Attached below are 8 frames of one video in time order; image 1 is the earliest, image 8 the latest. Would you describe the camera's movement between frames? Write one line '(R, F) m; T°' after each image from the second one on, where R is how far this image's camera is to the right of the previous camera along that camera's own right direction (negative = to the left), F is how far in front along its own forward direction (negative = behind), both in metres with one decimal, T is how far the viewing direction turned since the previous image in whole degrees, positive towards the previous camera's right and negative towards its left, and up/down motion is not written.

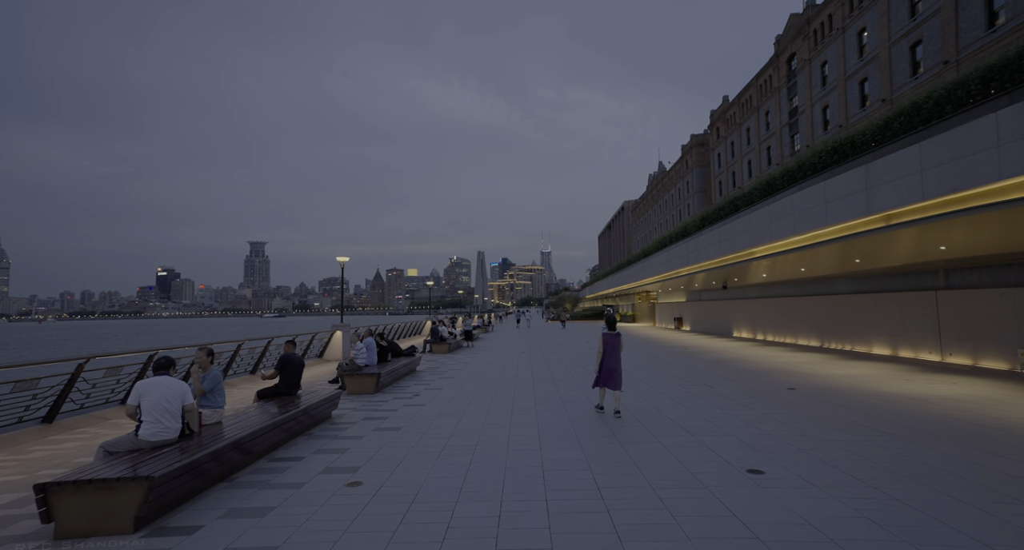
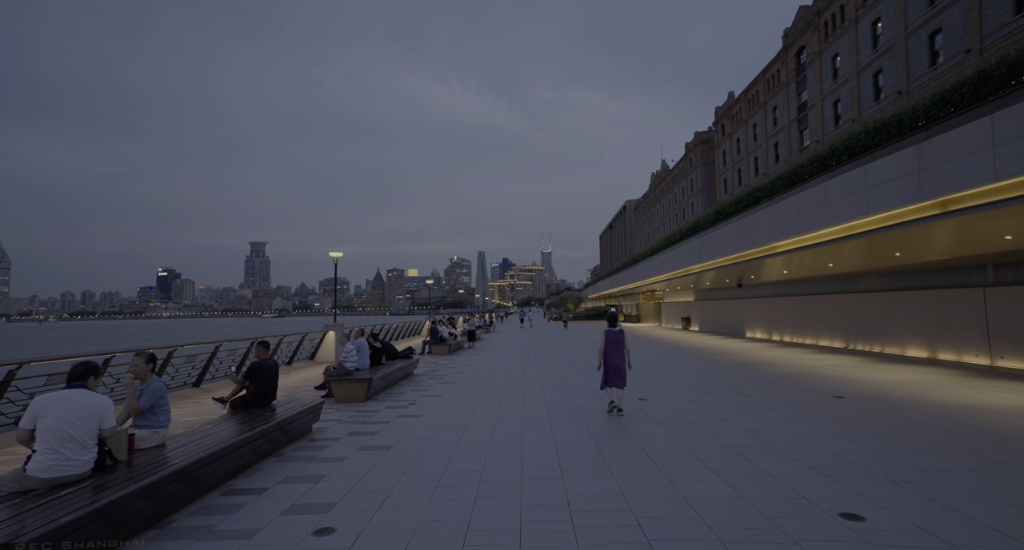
(-0.1, +1.2) m; 0°
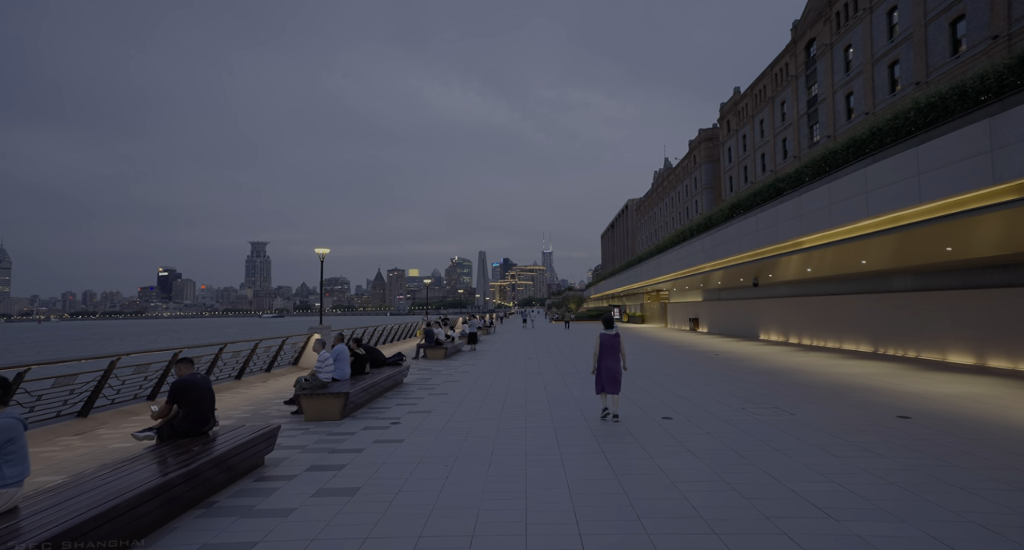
(0.0, +1.4) m; 0°
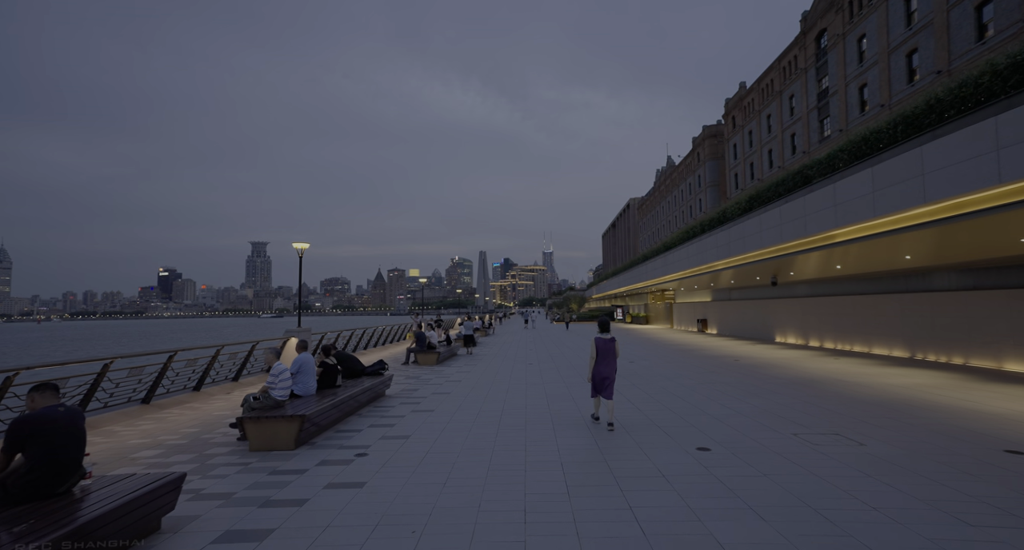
(+0.1, +1.6) m; 0°
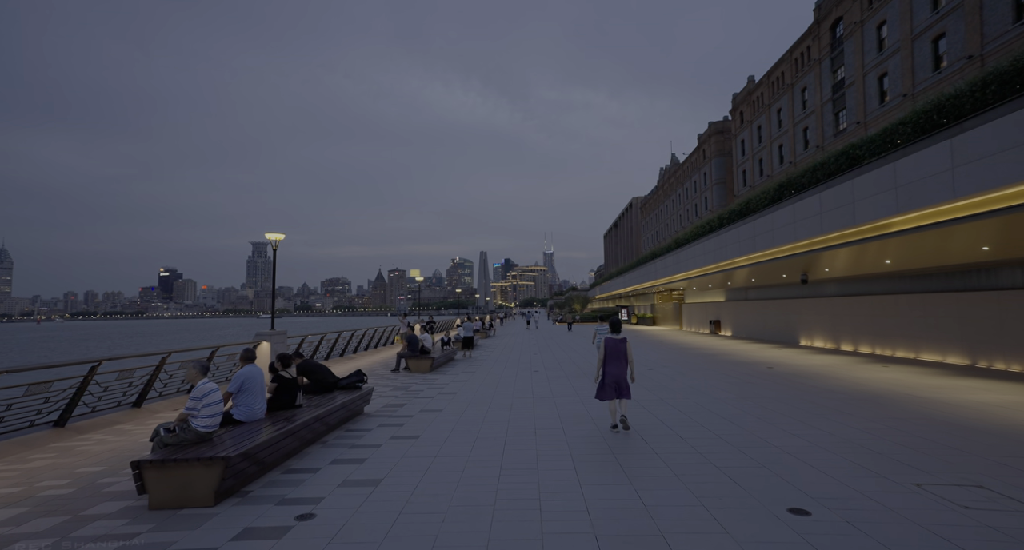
(-0.1, +1.9) m; 0°
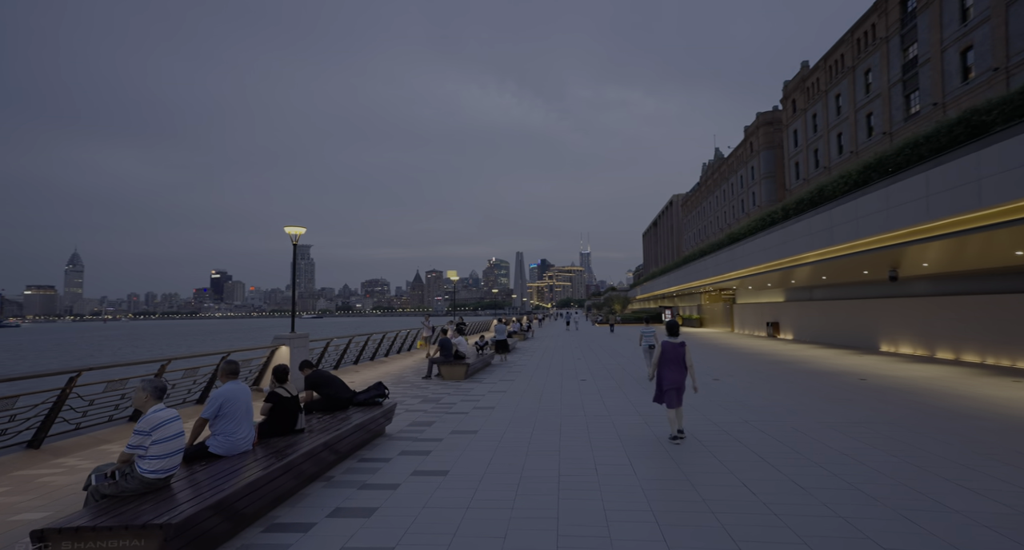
(-0.2, +1.6) m; -4°
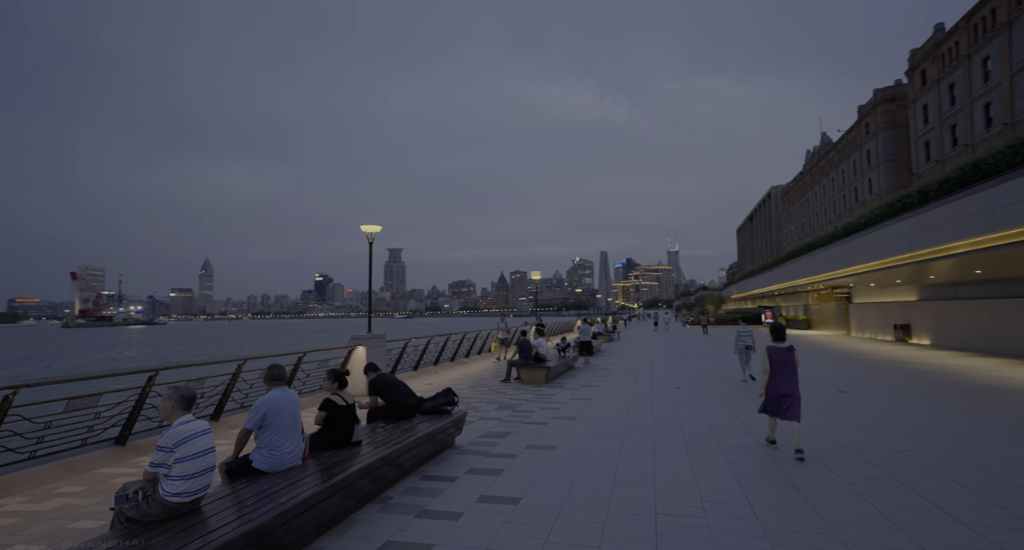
(0.0, +0.9) m; -10°
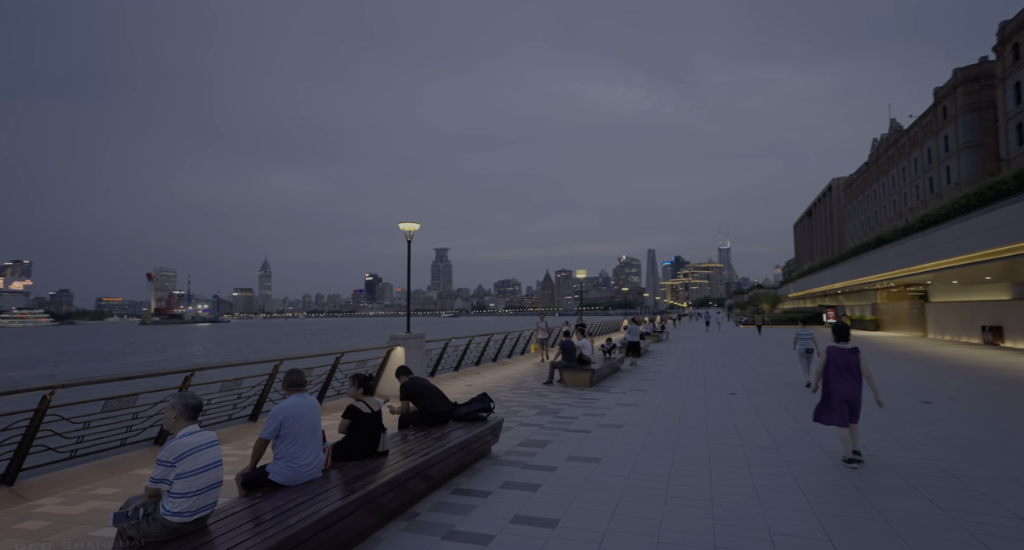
(+0.1, +0.5) m; -5°
